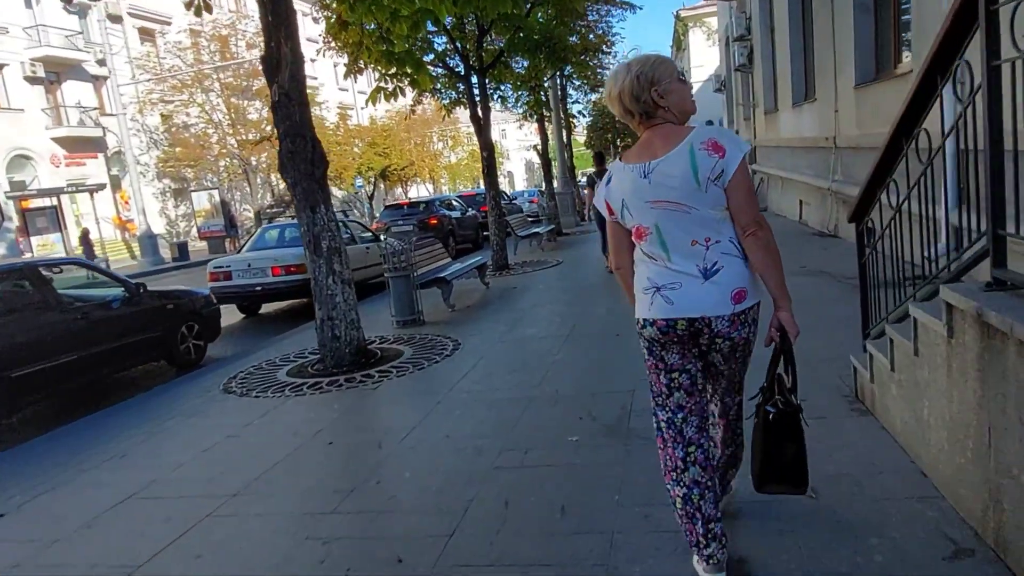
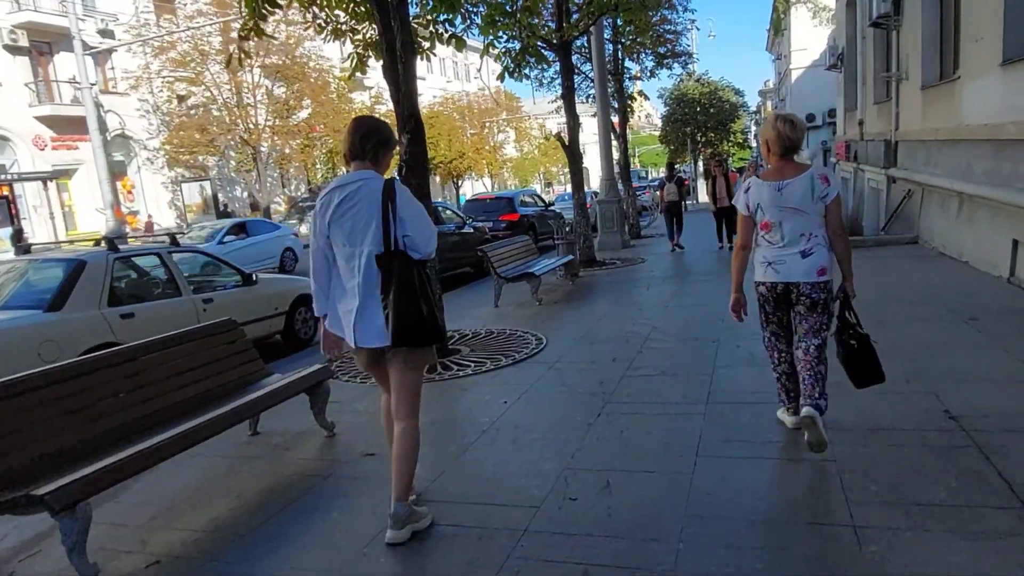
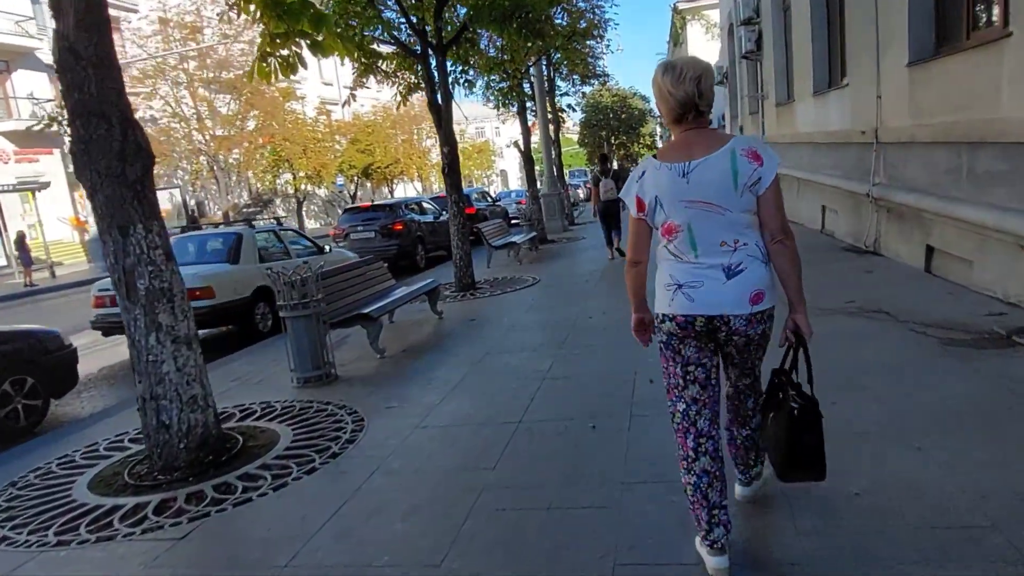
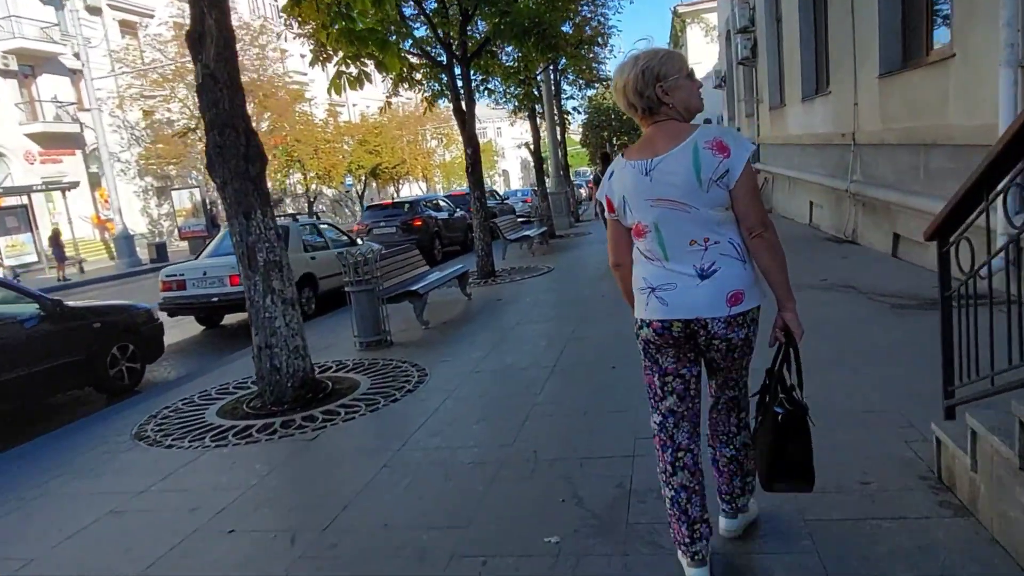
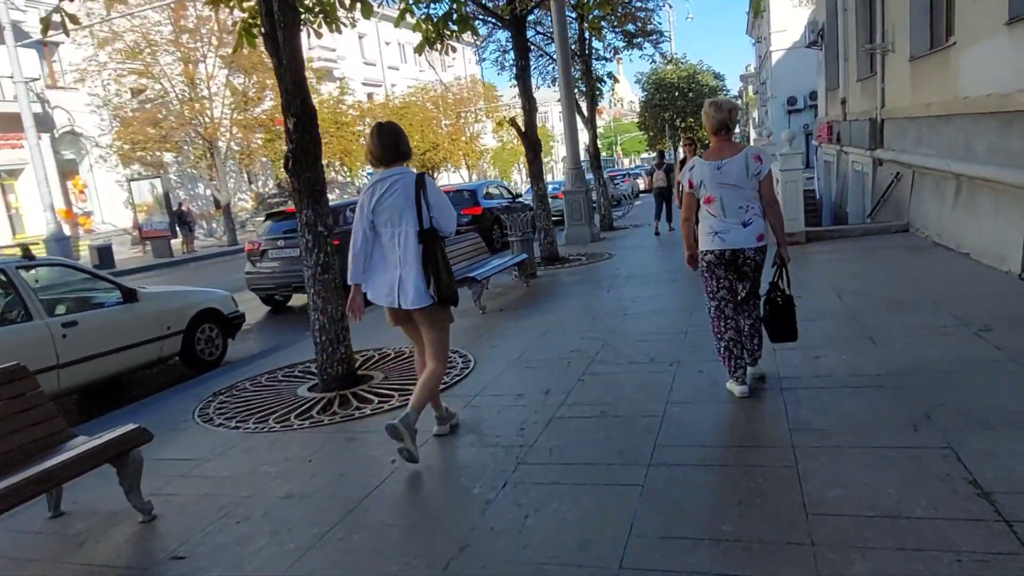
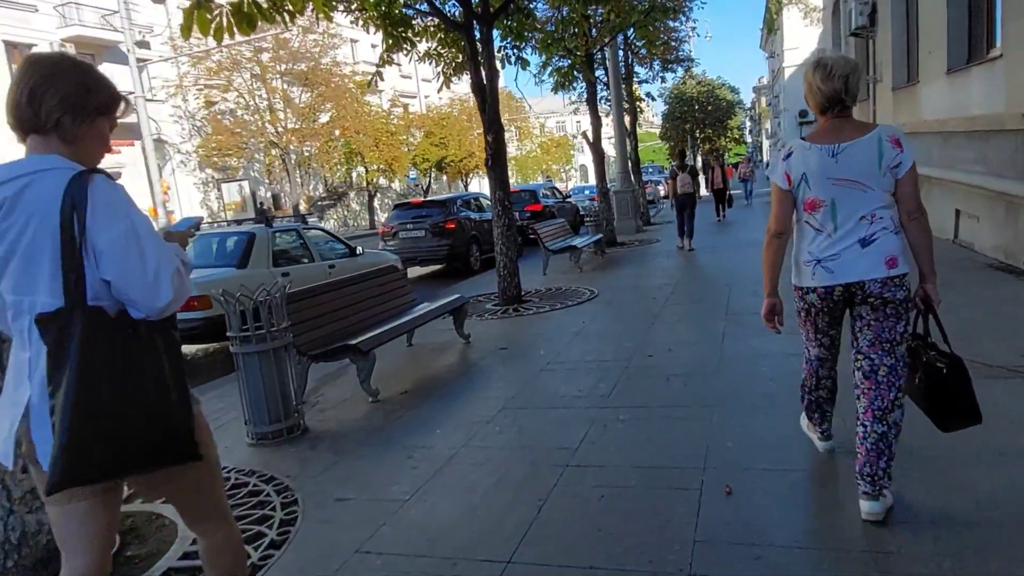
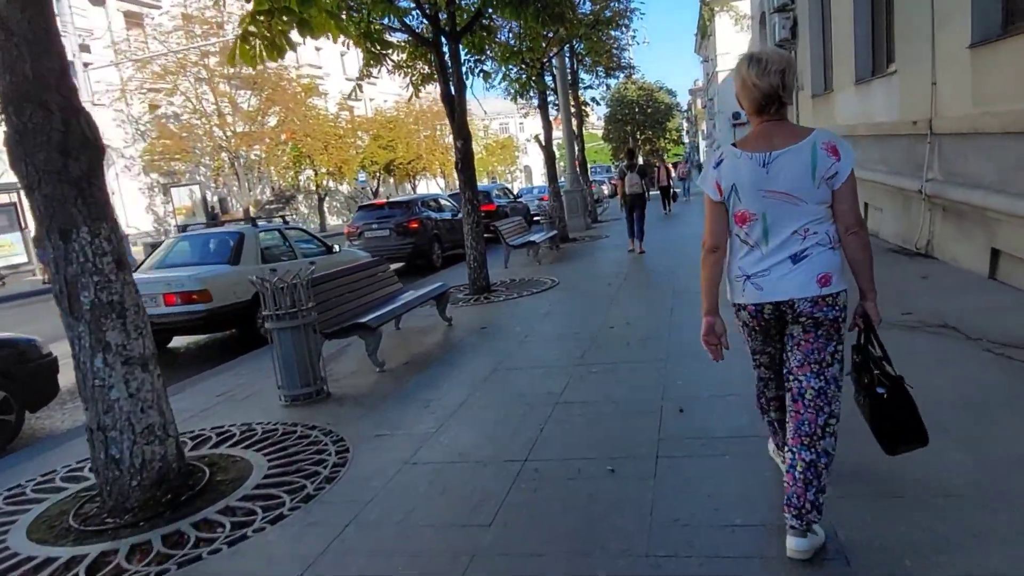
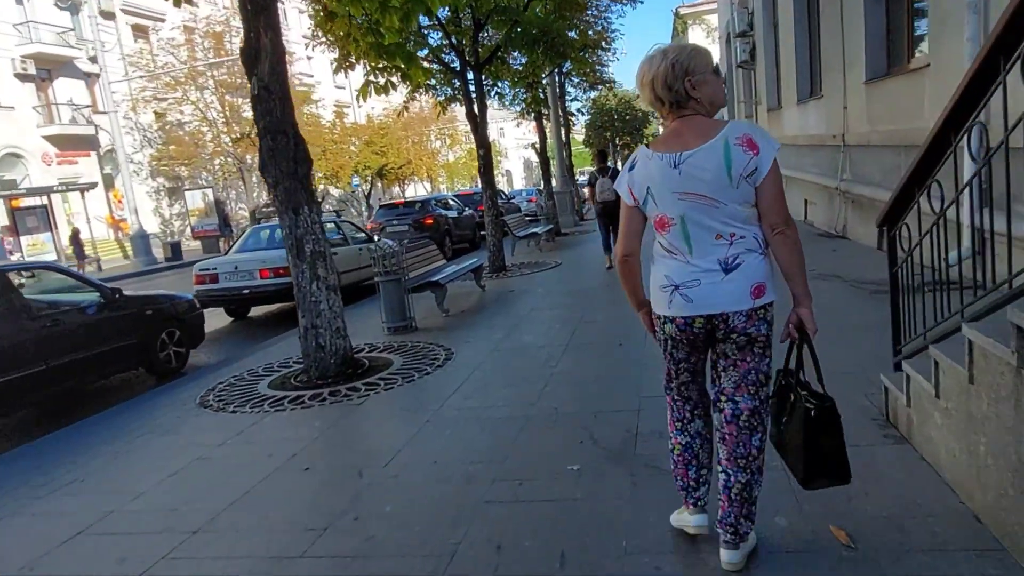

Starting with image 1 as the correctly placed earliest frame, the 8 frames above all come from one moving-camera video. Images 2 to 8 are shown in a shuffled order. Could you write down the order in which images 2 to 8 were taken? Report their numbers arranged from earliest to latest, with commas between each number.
8, 4, 3, 7, 6, 2, 5
